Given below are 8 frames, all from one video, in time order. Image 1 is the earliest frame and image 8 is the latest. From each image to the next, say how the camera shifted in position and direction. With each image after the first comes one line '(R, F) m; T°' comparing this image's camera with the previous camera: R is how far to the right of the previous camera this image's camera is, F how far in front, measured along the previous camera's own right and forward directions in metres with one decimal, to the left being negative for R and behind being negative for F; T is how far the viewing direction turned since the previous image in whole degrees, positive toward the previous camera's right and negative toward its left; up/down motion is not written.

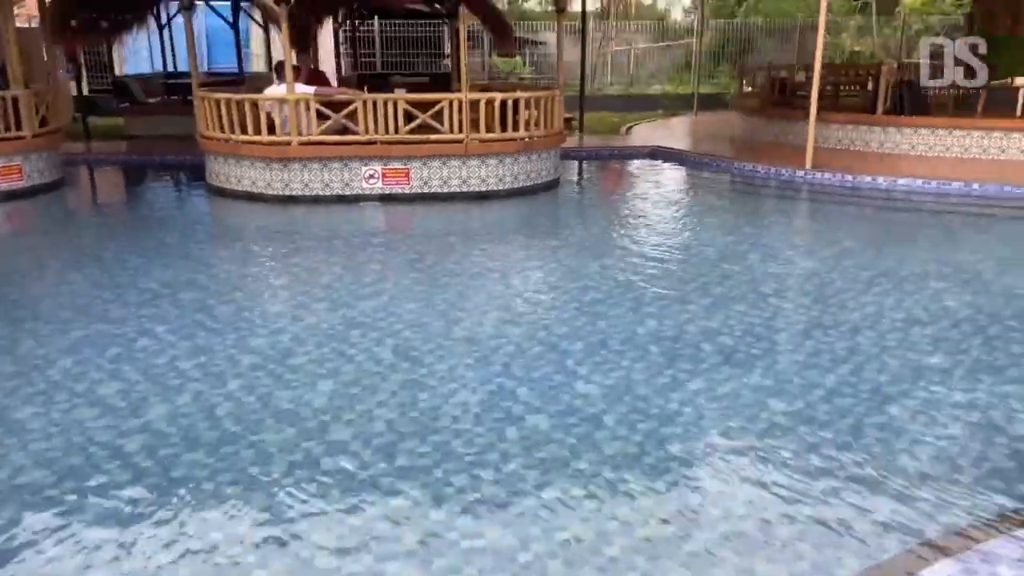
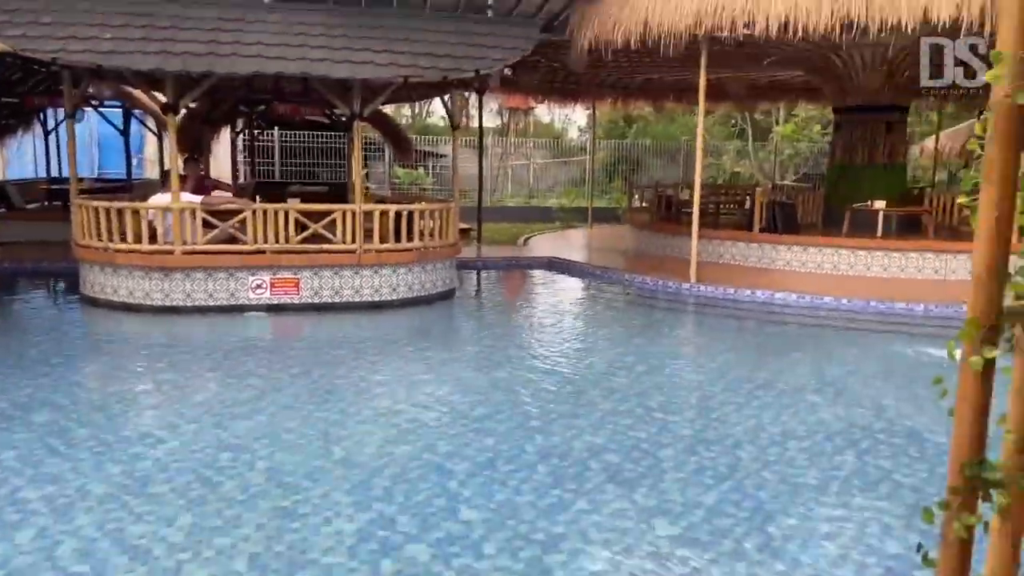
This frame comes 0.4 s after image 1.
(+0.1, +0.1) m; +7°
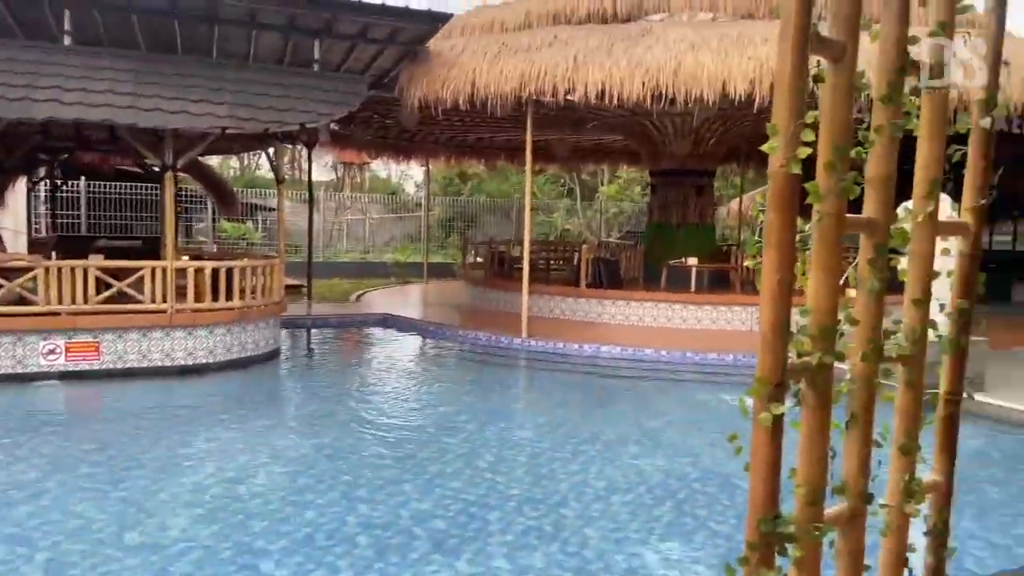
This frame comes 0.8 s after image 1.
(+0.1, +0.1) m; +12°
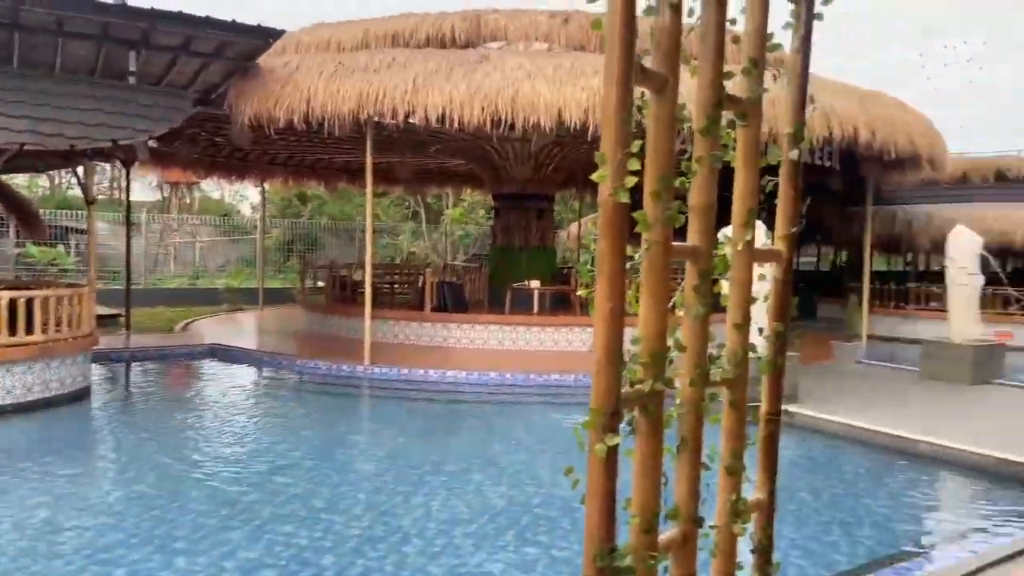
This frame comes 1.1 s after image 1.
(+0.1, +0.1) m; +11°
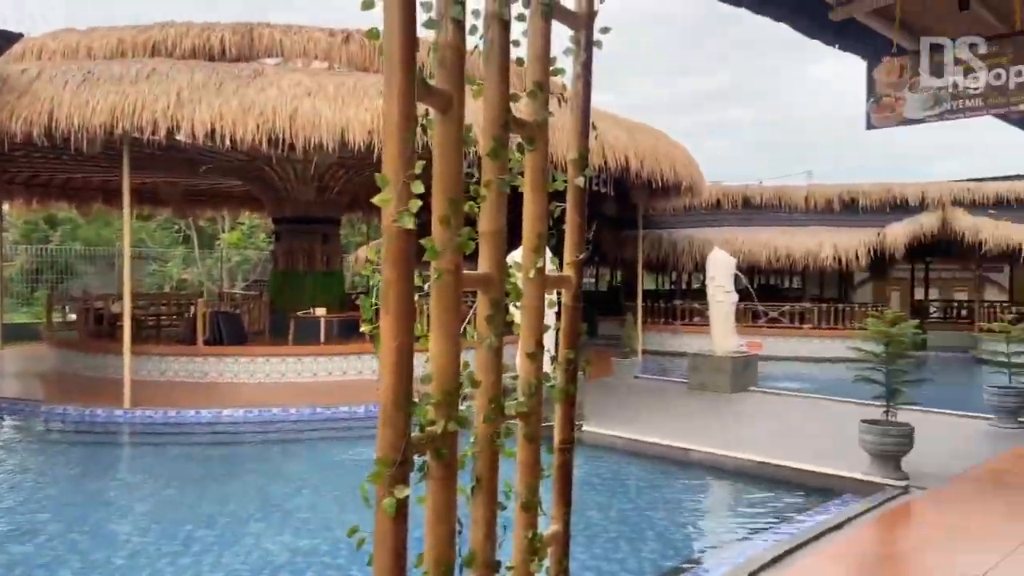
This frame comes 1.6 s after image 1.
(0.0, +0.2) m; +16°
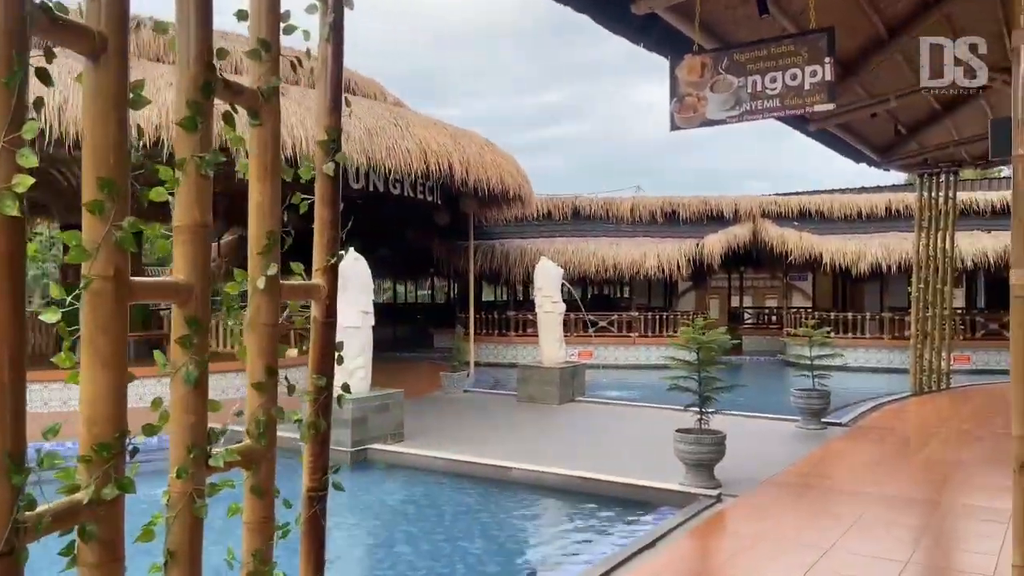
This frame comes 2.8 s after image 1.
(+0.3, +0.4) m; +11°
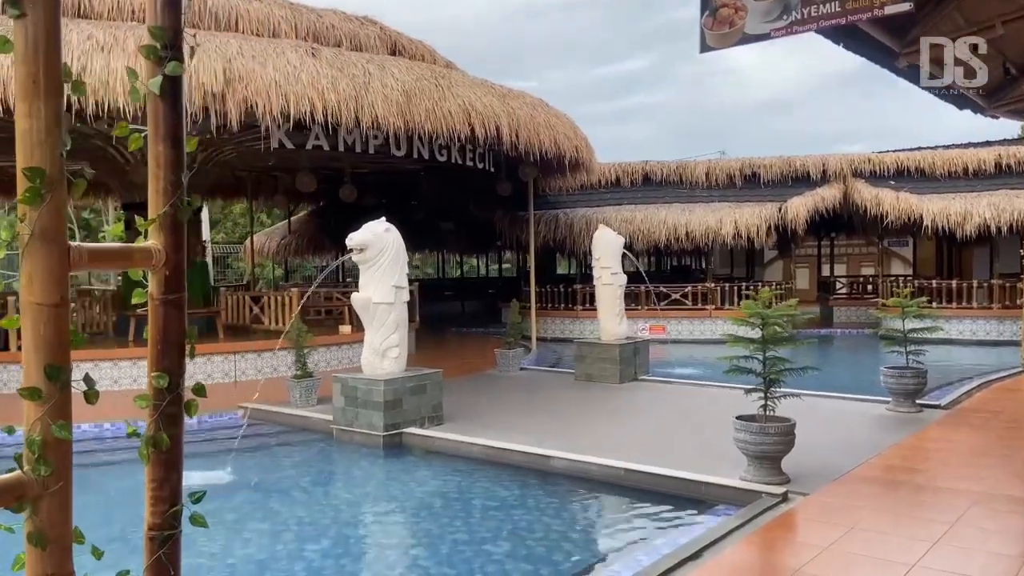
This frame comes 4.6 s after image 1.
(+0.3, +0.7) m; -6°
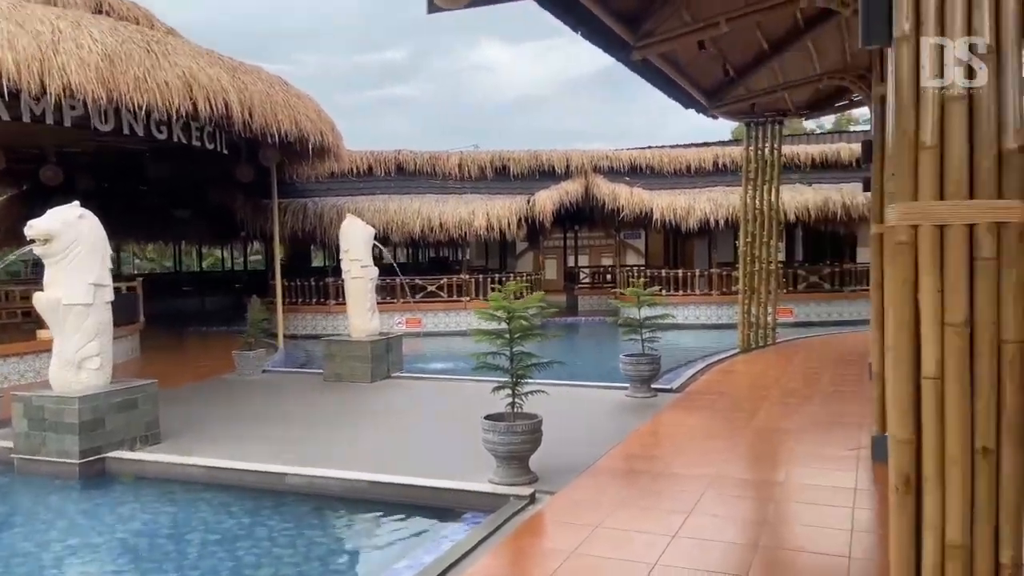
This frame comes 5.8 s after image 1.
(+0.2, +0.4) m; +17°
